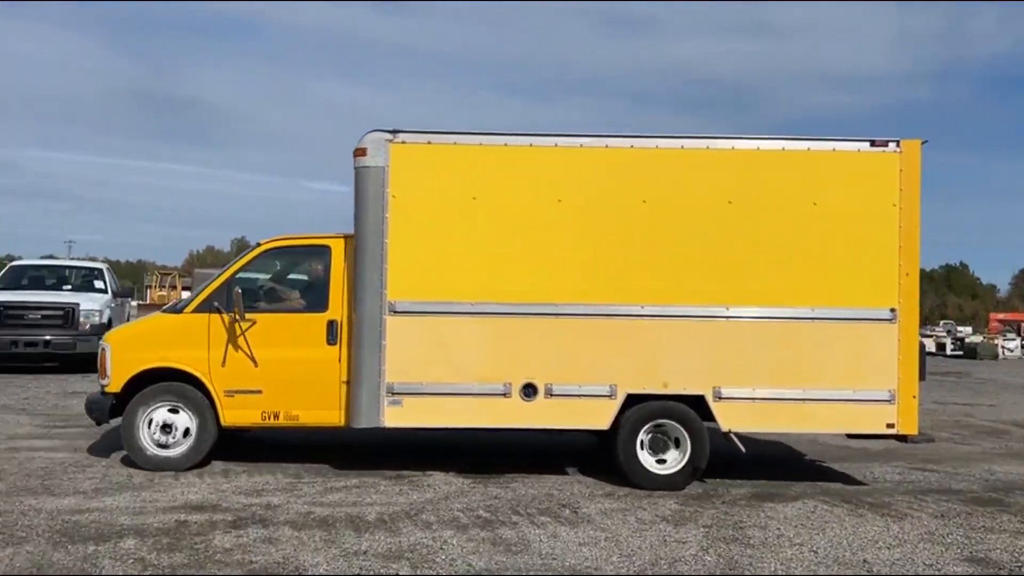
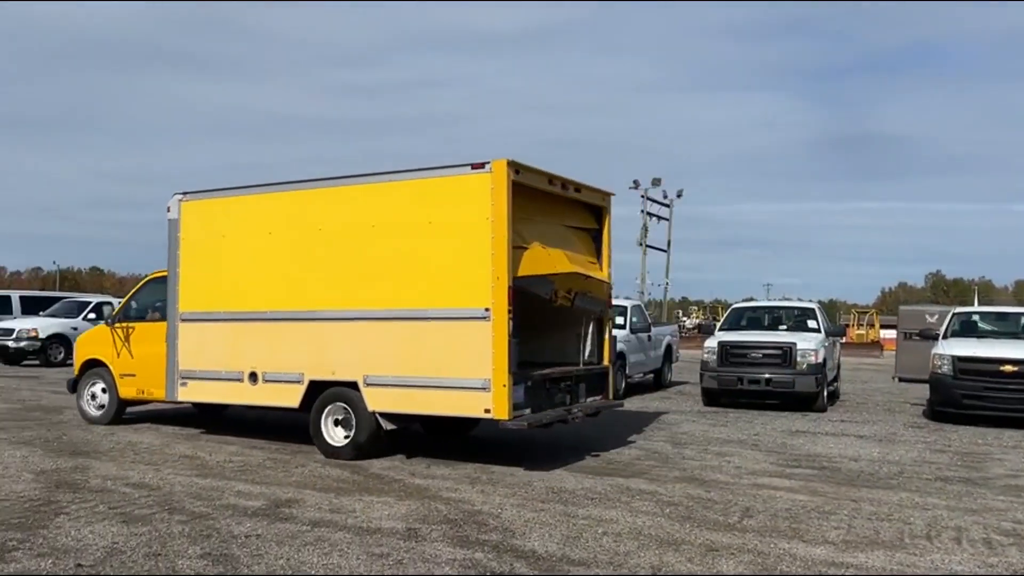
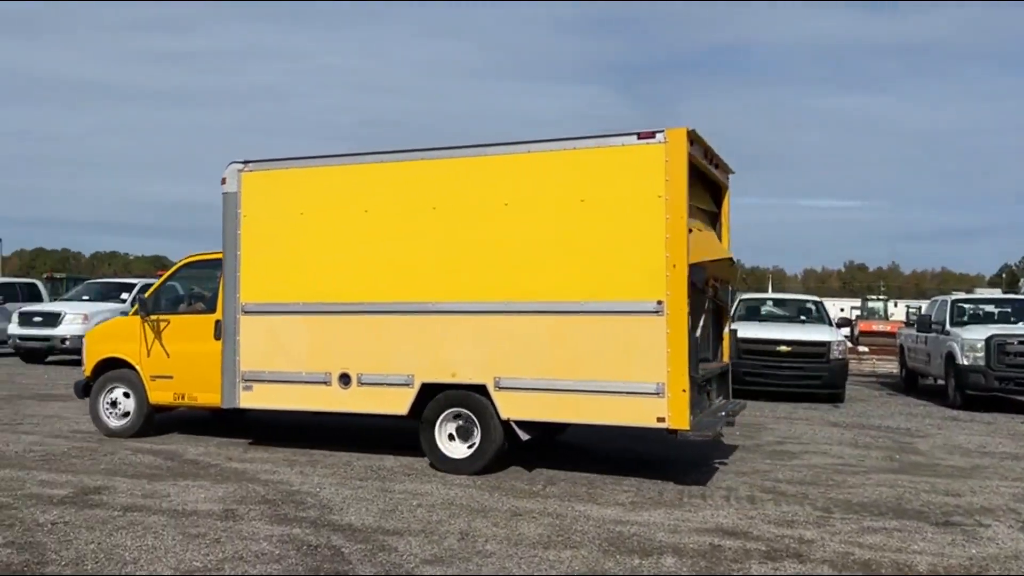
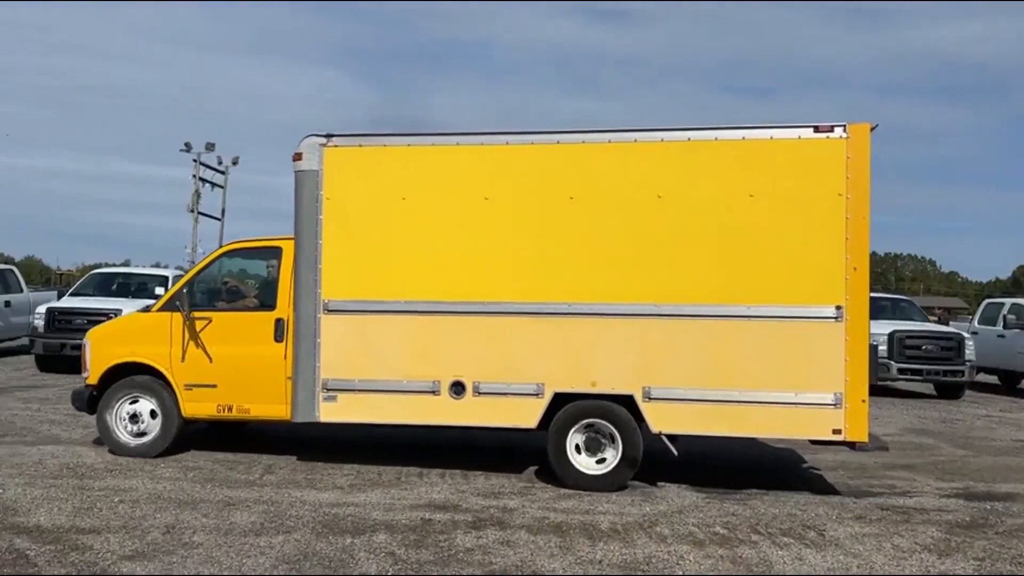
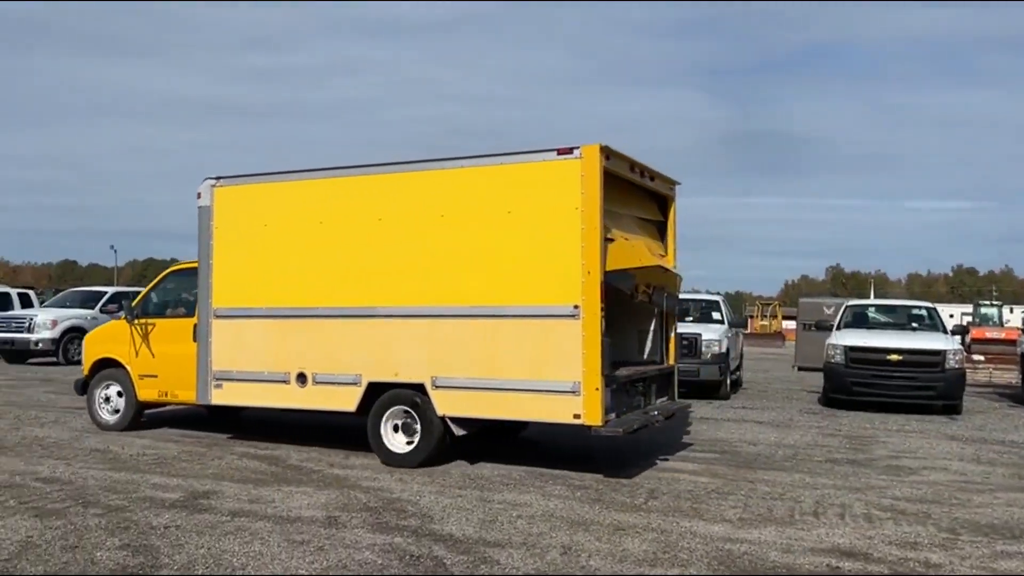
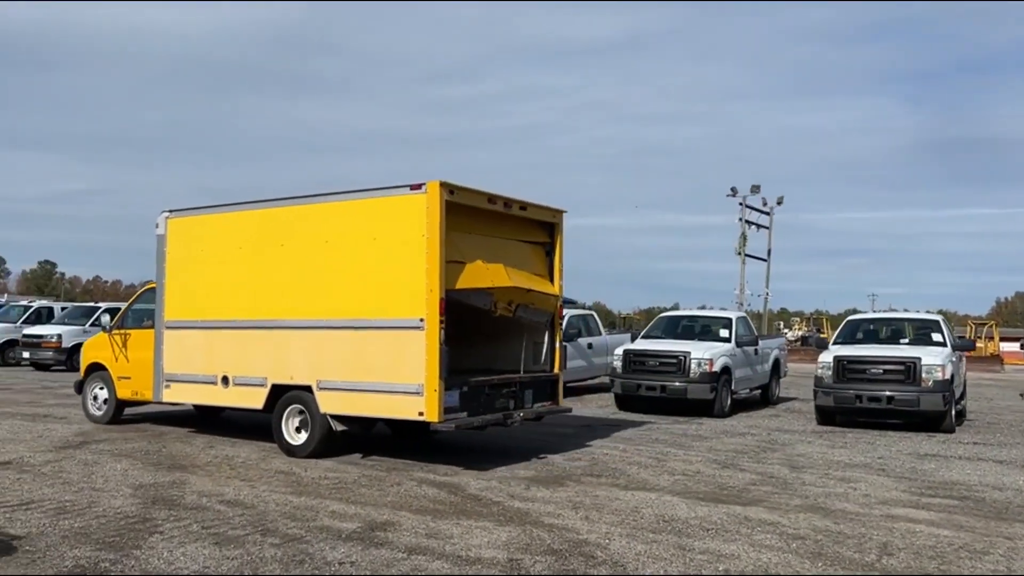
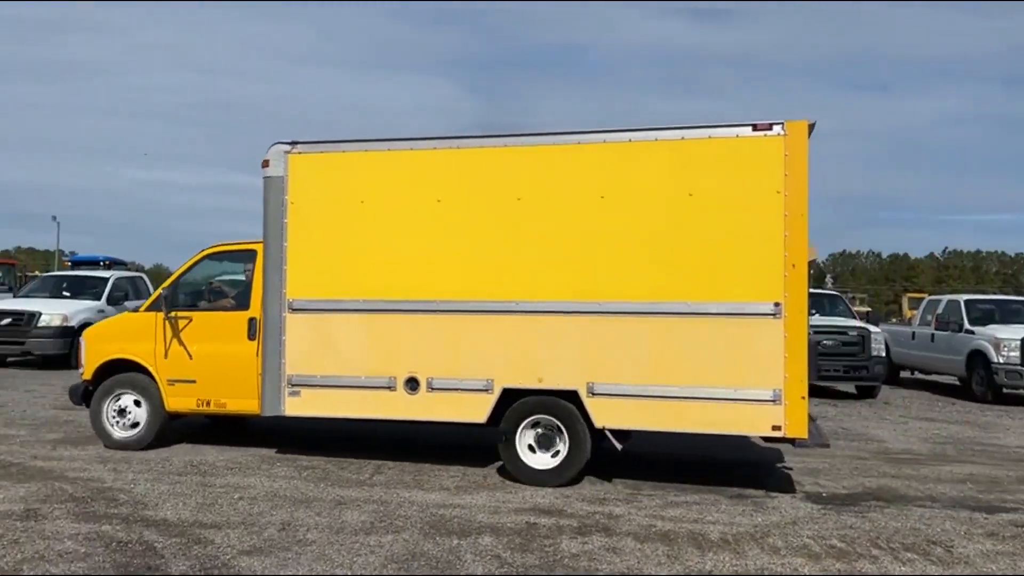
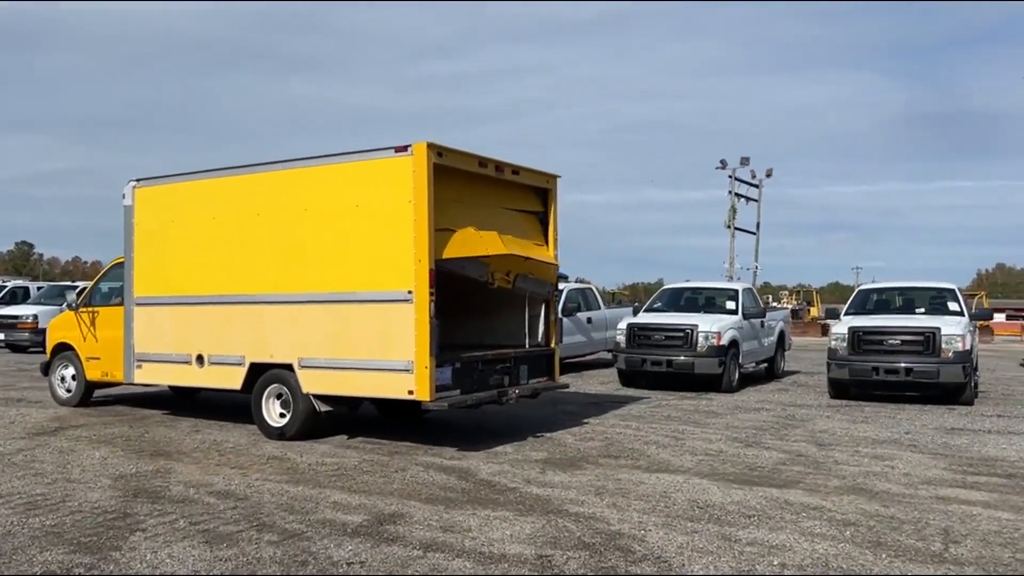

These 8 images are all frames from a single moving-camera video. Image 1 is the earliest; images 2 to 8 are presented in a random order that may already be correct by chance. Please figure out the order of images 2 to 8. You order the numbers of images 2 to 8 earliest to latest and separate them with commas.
4, 7, 3, 5, 2, 6, 8
